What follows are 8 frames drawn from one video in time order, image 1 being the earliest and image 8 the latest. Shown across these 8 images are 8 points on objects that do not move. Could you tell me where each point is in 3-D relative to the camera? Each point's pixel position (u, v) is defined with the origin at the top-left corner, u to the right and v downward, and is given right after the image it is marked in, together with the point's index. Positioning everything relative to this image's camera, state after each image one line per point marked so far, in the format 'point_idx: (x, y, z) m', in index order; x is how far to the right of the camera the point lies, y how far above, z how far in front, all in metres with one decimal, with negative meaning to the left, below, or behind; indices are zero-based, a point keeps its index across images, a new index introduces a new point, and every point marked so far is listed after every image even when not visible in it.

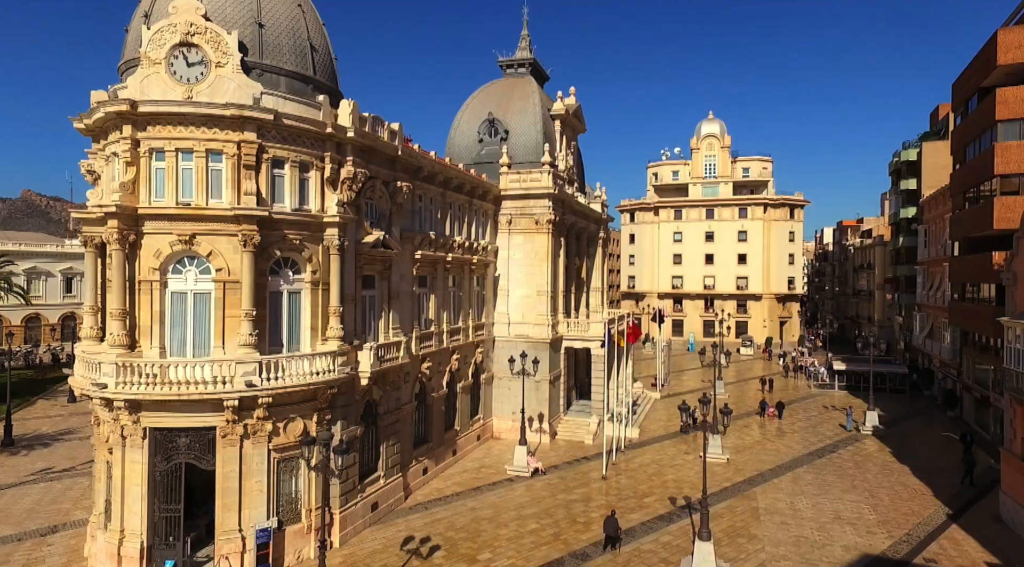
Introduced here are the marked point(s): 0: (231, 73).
0: (-7.8, +5.8, +19.5) m
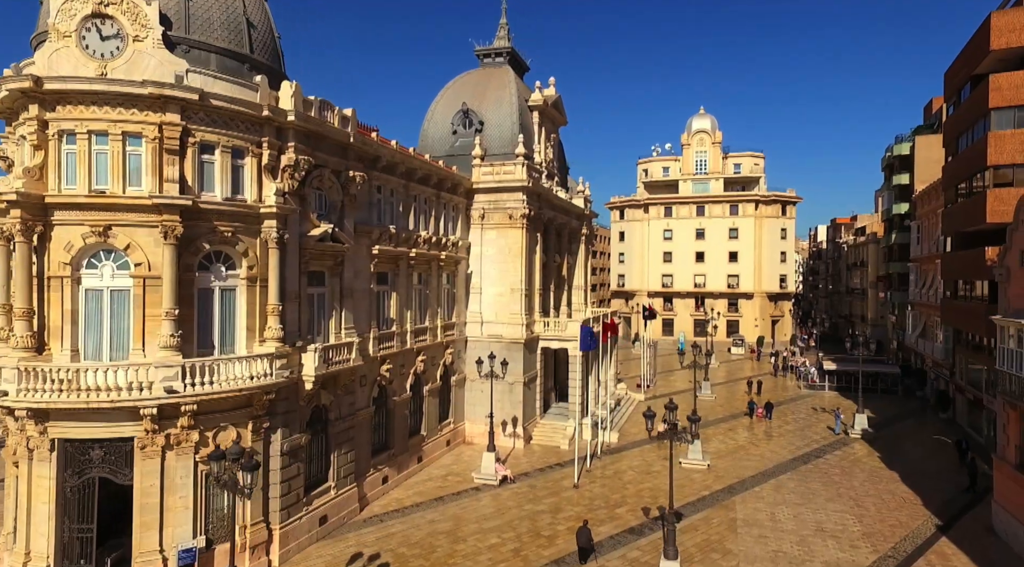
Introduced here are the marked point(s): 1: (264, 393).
0: (-9.1, +5.9, +17.8) m
1: (-6.9, -3.0, +19.6) m
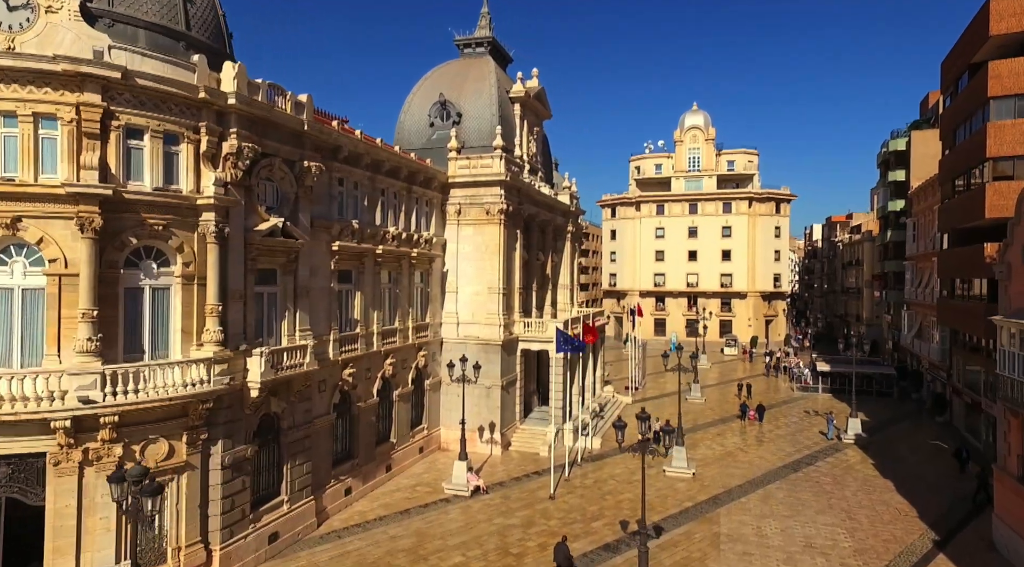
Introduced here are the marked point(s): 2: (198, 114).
0: (-10.1, +6.0, +16.0) m
1: (-7.9, -3.0, +17.9) m
2: (-8.3, +4.5, +18.5) m
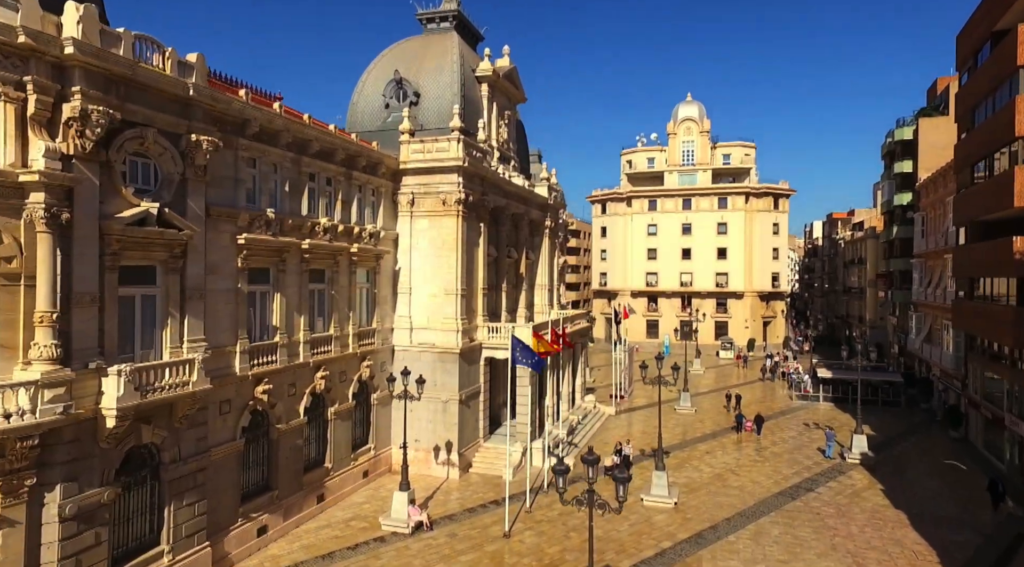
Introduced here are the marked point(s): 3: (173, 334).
0: (-11.9, +6.0, +11.9) m
1: (-9.7, -3.0, +13.8) m
2: (-10.0, +4.4, +14.4) m
3: (-8.9, -1.3, +18.6) m
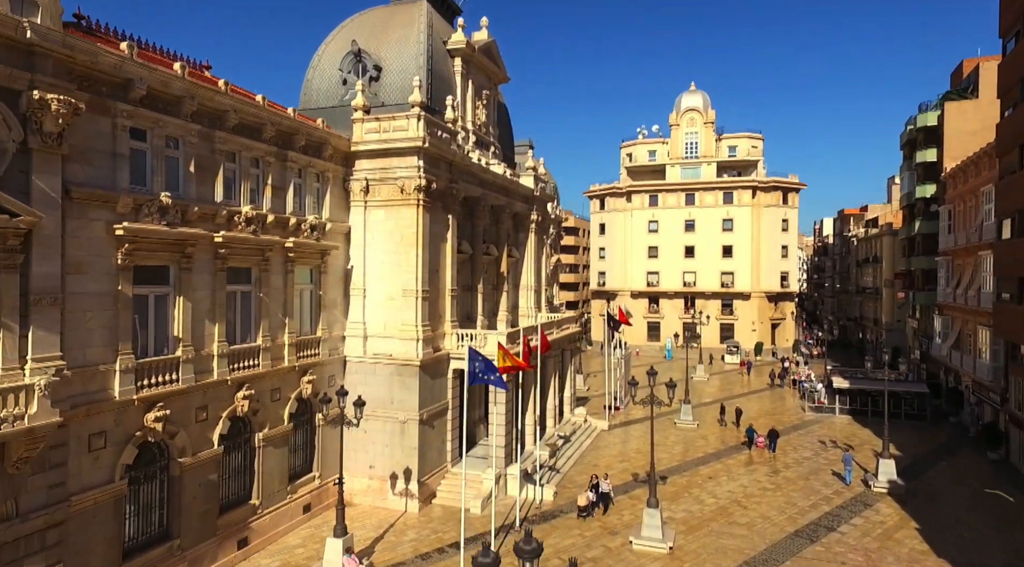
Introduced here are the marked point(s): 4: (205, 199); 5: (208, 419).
0: (-13.1, +5.9, +7.6) m
1: (-10.9, -3.1, +9.5) m
2: (-11.3, +4.4, +10.1) m
3: (-10.2, -1.4, +14.3) m
4: (-8.6, +2.4, +19.6) m
5: (-8.6, -3.8, +19.8) m
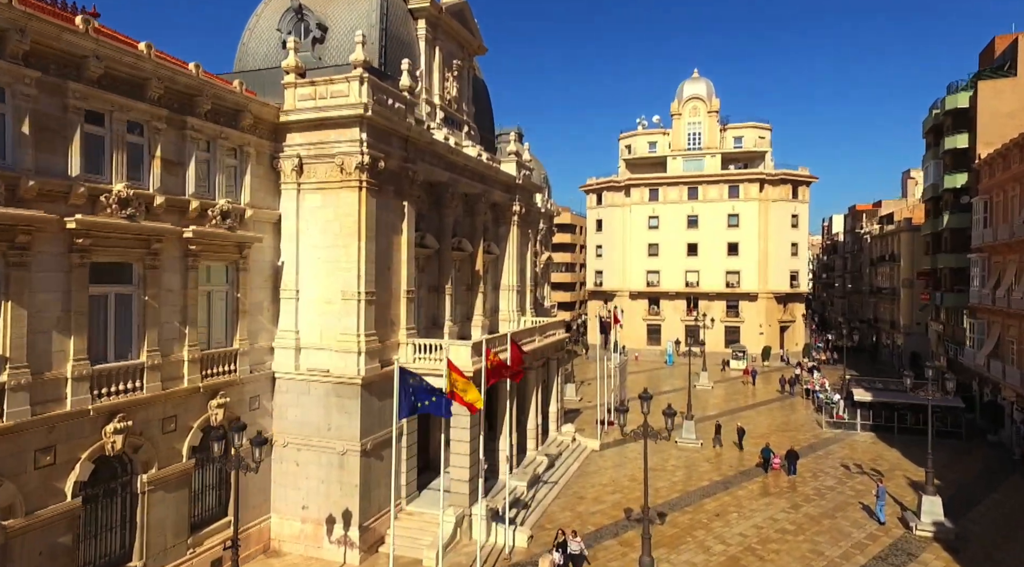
0: (-14.3, +5.9, +2.8) m
1: (-12.1, -3.1, +4.7) m
2: (-12.4, +4.4, +5.3) m
3: (-11.3, -1.4, +9.4) m
4: (-9.7, +2.4, +14.8) m
5: (-9.7, -3.8, +15.0) m
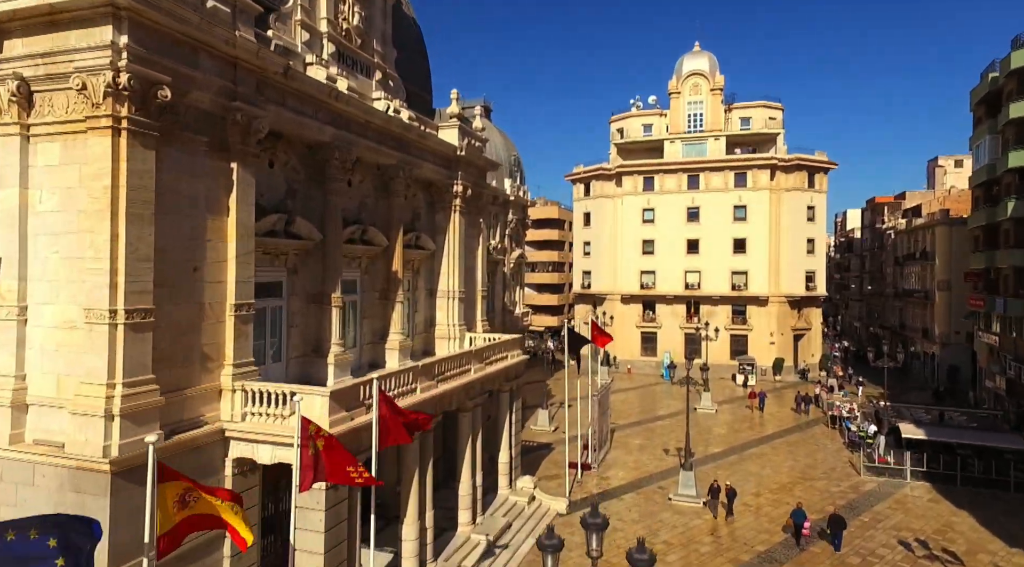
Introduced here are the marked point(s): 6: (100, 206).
0: (-16.7, +5.7, -6.3) m
1: (-14.5, -3.3, -4.5) m
2: (-14.8, +4.2, -3.9) m
3: (-13.7, -1.6, +0.3) m
4: (-12.1, +2.2, +5.6) m
5: (-12.1, -4.0, +5.8) m
6: (-7.3, +1.4, +12.4) m
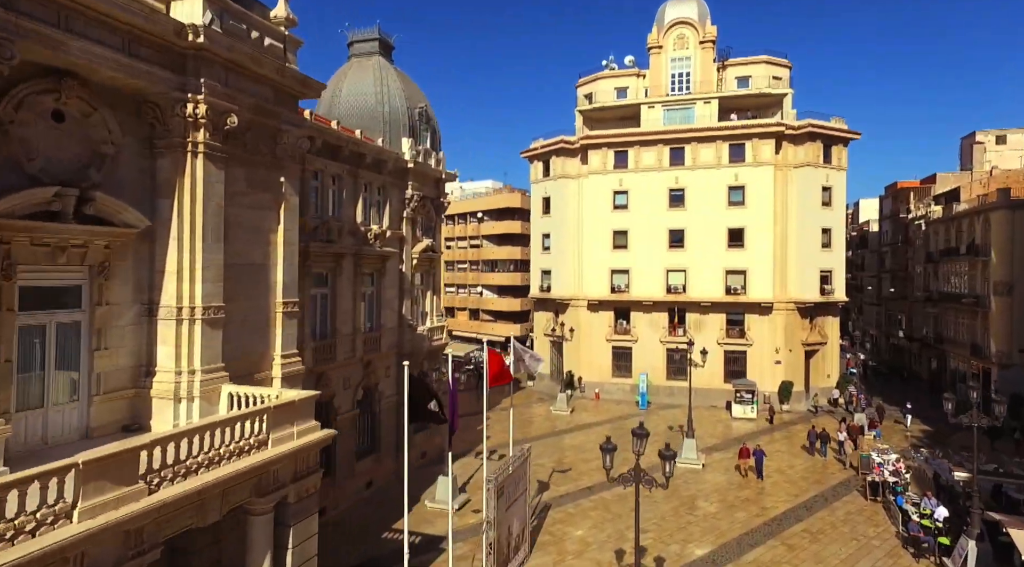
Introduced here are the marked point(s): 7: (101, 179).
0: (-20.9, +5.5, -20.1) m
1: (-18.7, -3.5, -18.2) m
2: (-19.1, +4.0, -17.6) m
3: (-18.0, -1.8, -13.4) m
4: (-16.4, +2.0, -8.1) m
5: (-16.4, -4.2, -7.9) m
6: (-11.6, +1.2, -1.3) m
7: (-7.5, +2.0, +13.7) m
